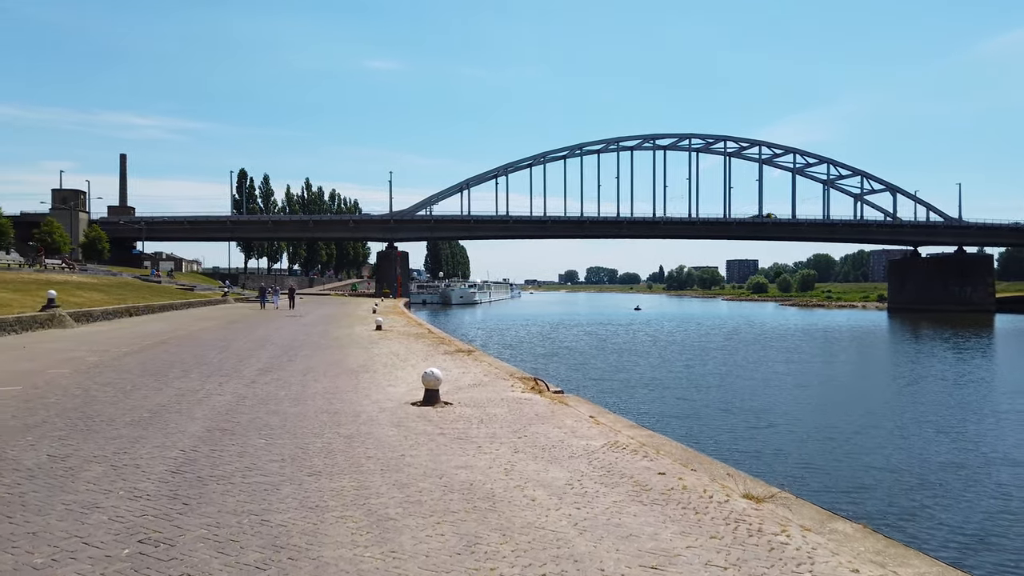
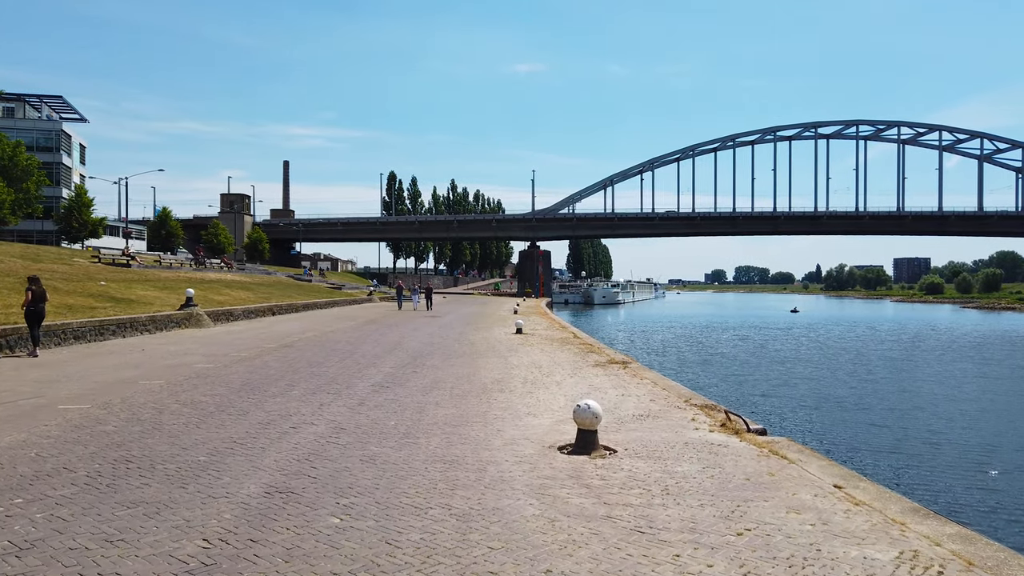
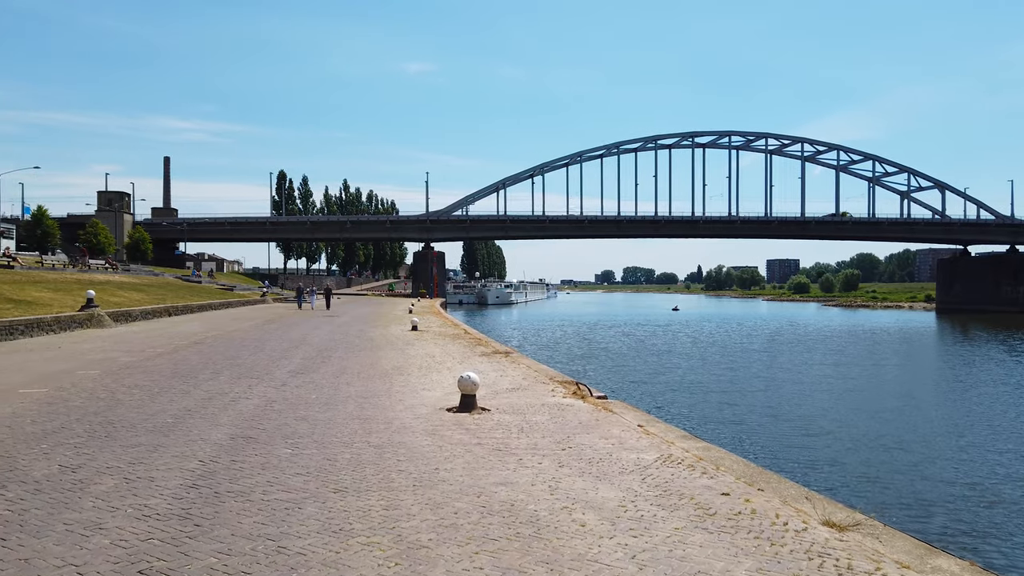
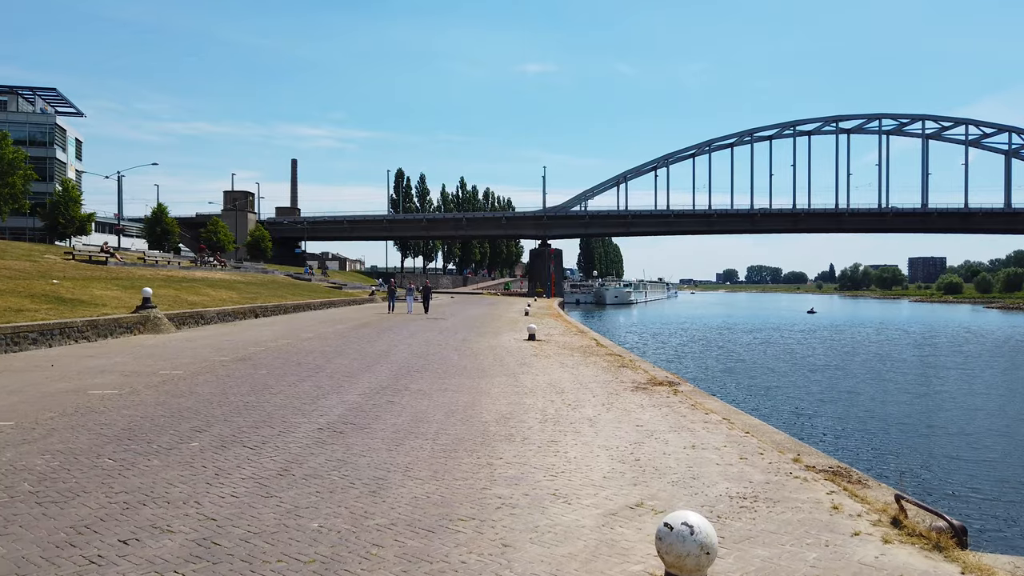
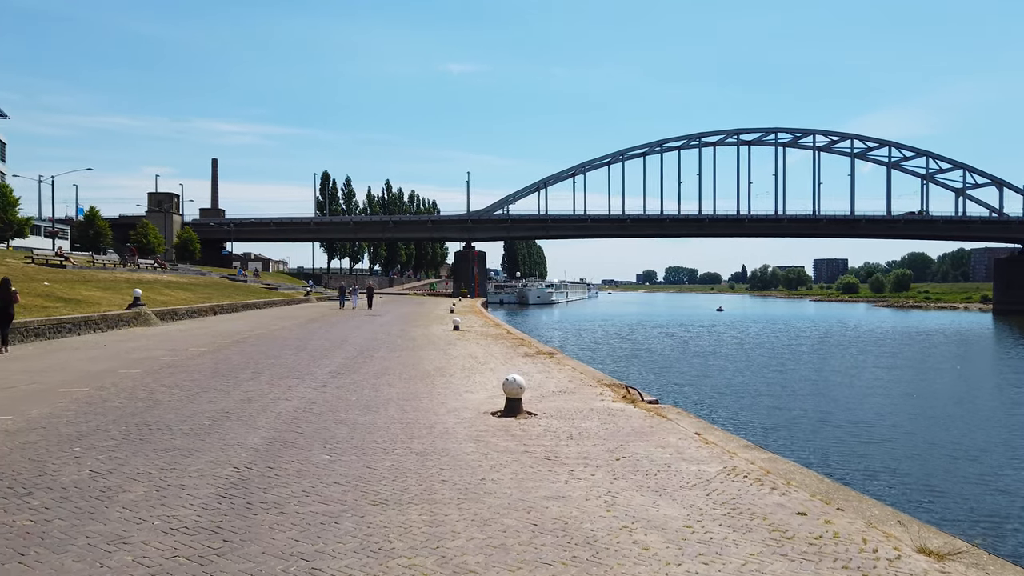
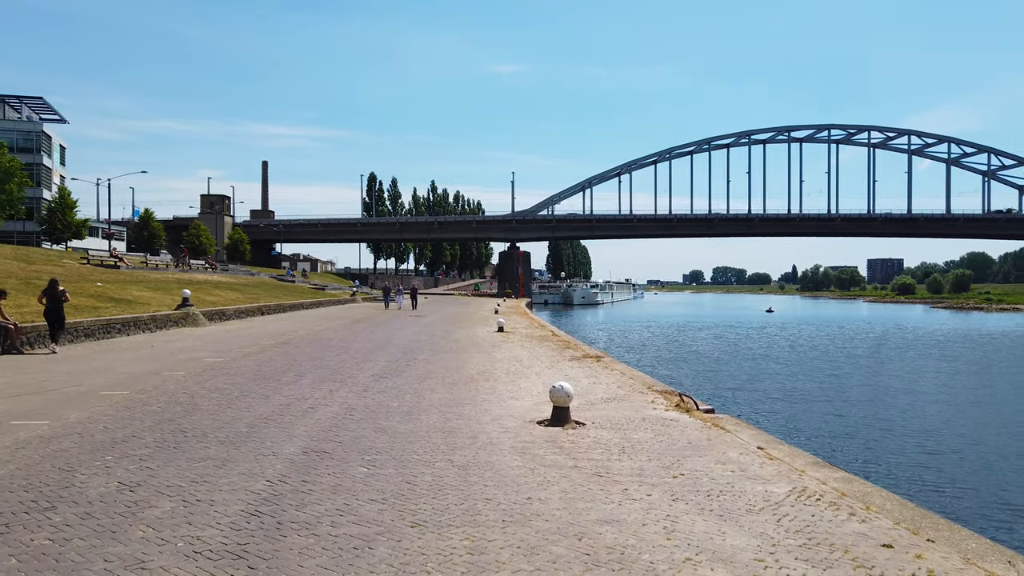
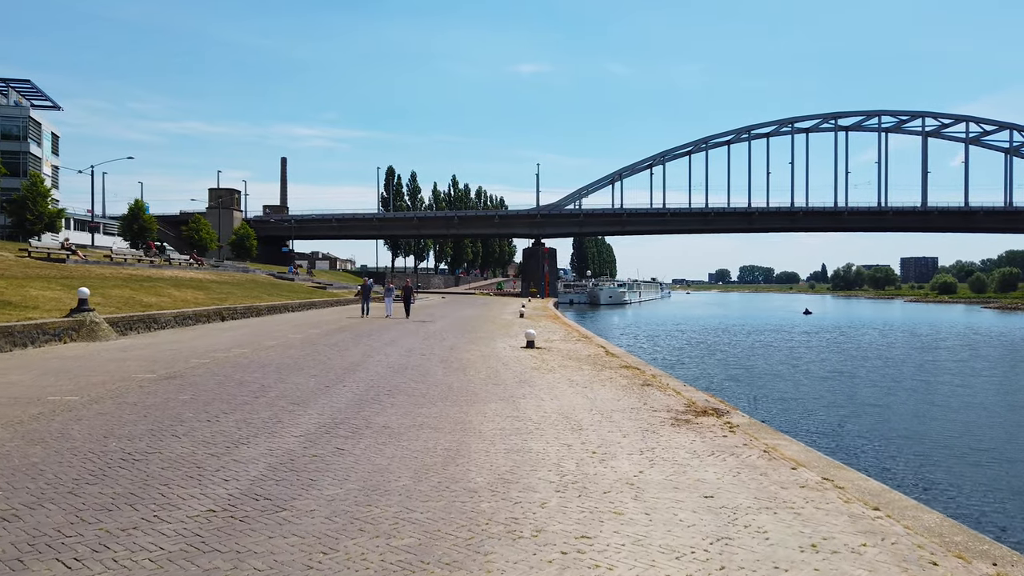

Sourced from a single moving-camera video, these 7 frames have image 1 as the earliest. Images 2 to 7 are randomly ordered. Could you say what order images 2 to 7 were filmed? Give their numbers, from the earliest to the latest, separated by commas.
3, 5, 6, 2, 4, 7
